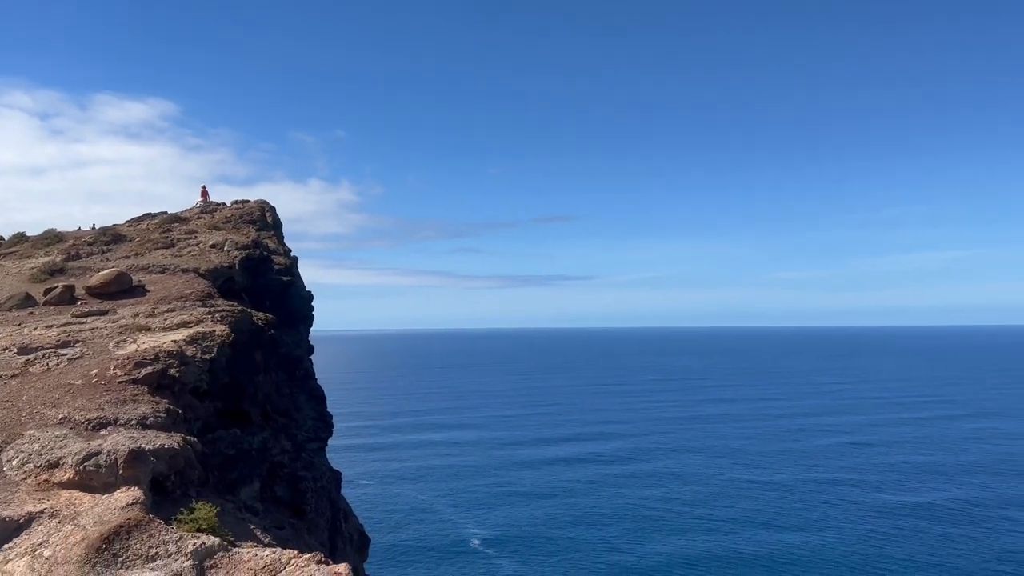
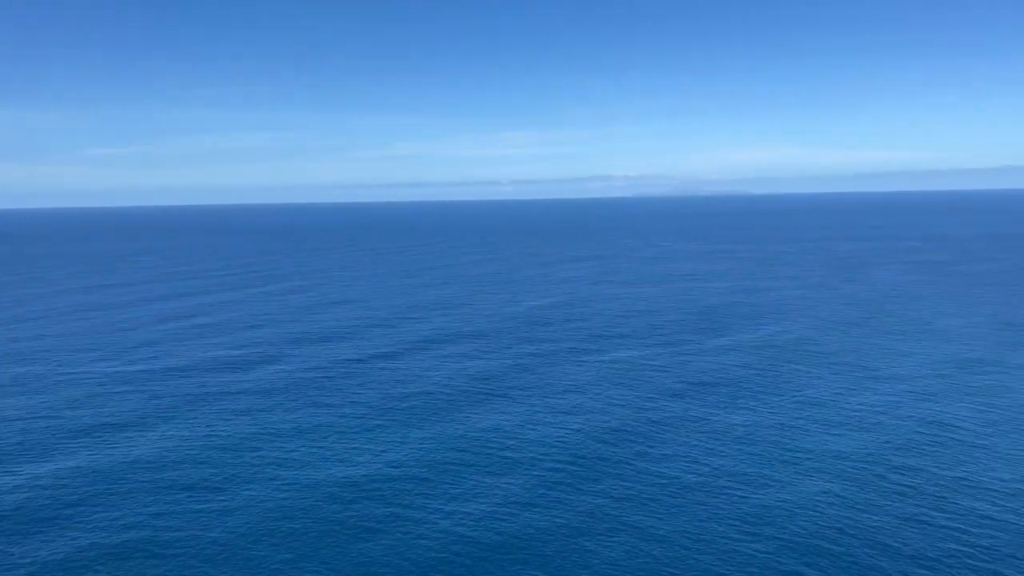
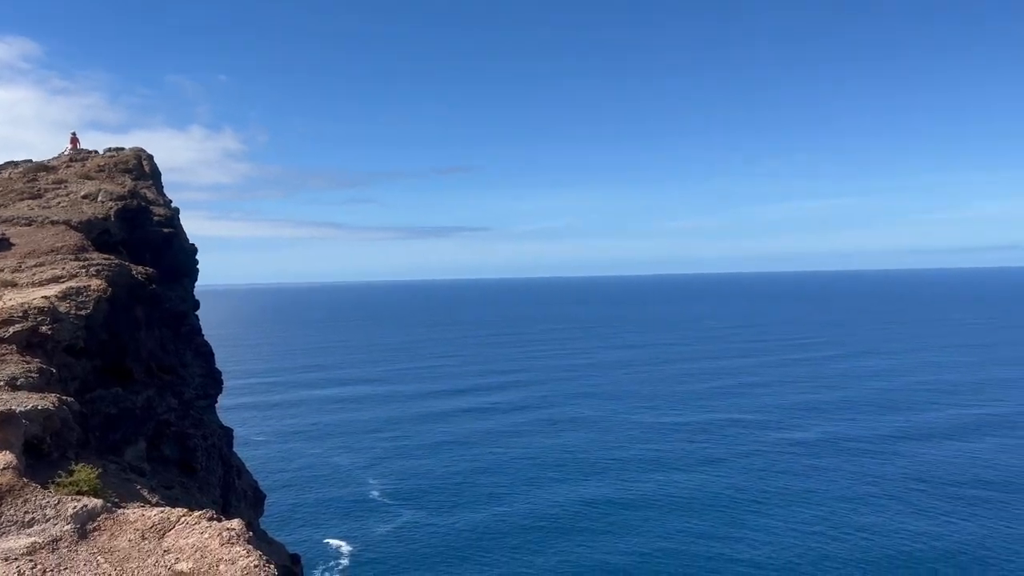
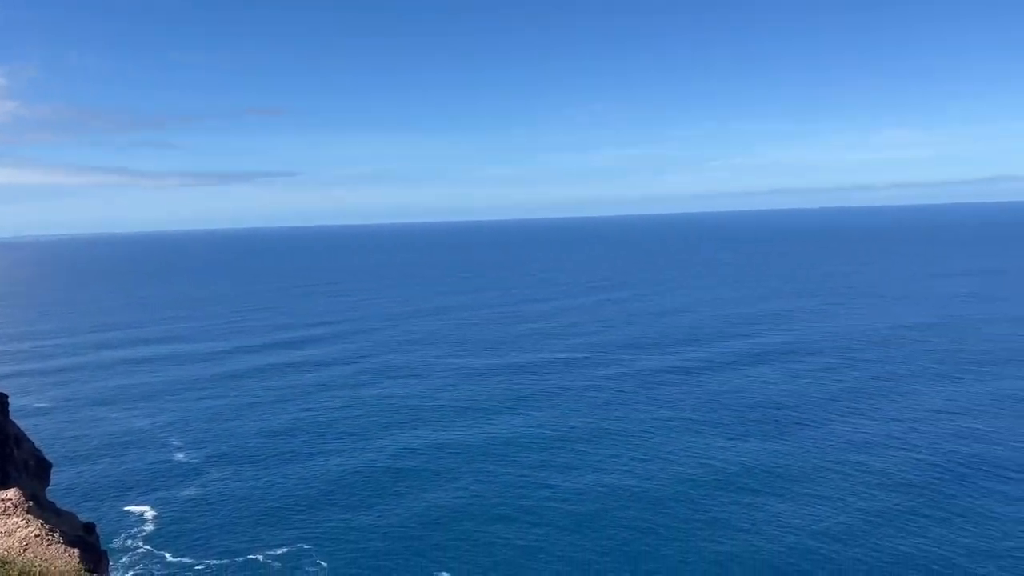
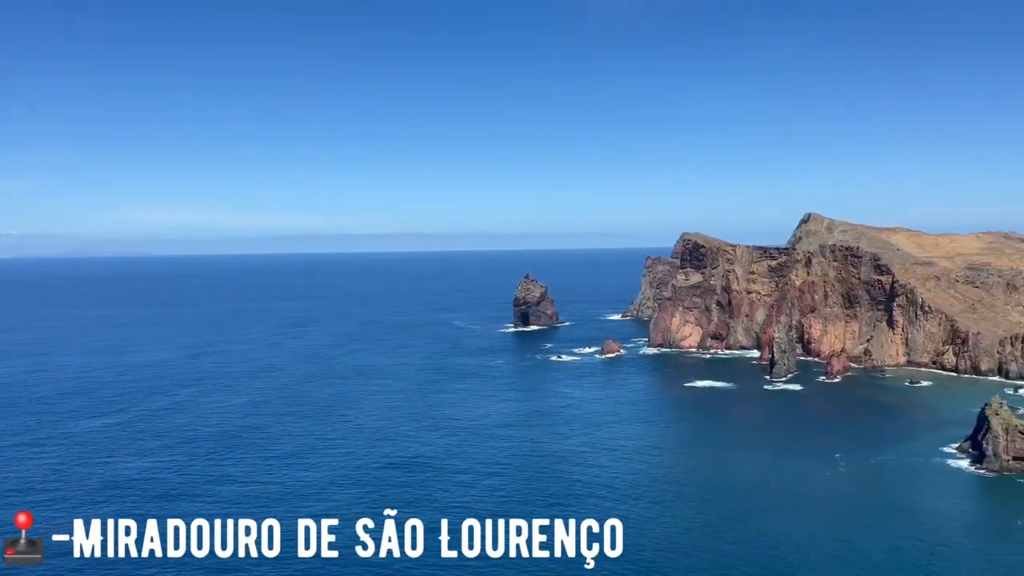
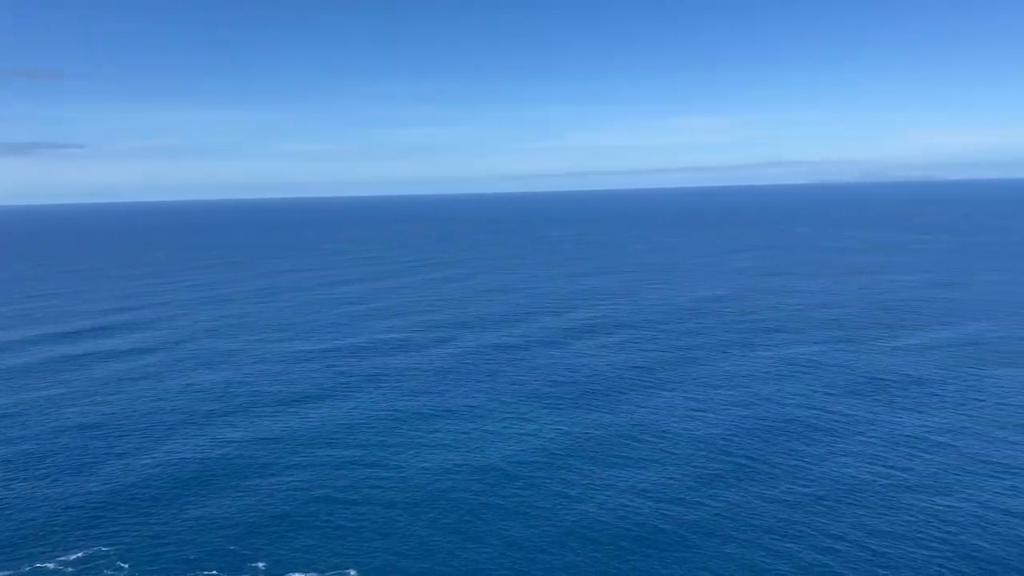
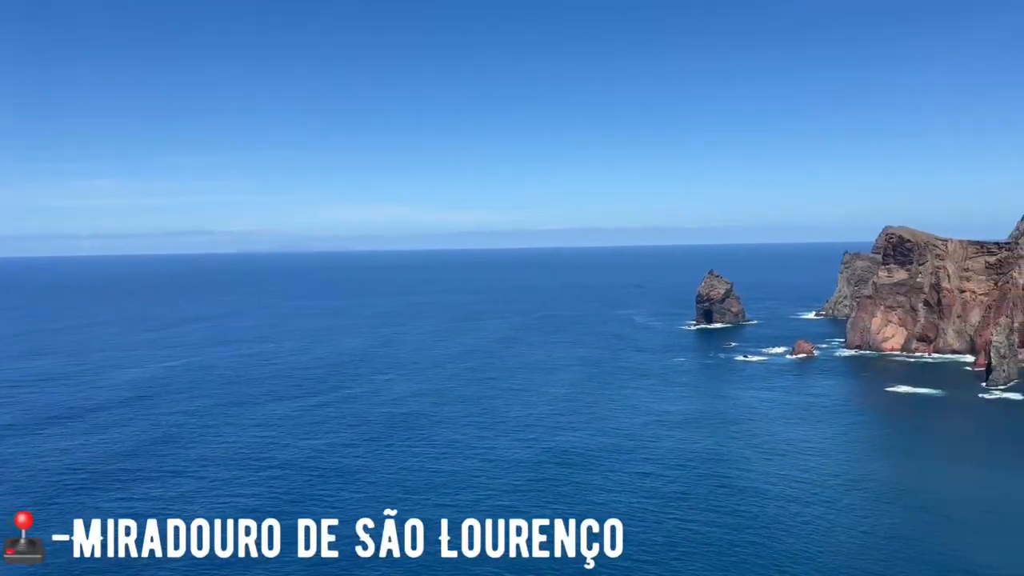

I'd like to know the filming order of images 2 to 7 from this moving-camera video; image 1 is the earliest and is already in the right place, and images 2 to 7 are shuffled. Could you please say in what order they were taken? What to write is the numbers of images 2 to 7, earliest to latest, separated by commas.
3, 4, 6, 2, 7, 5
